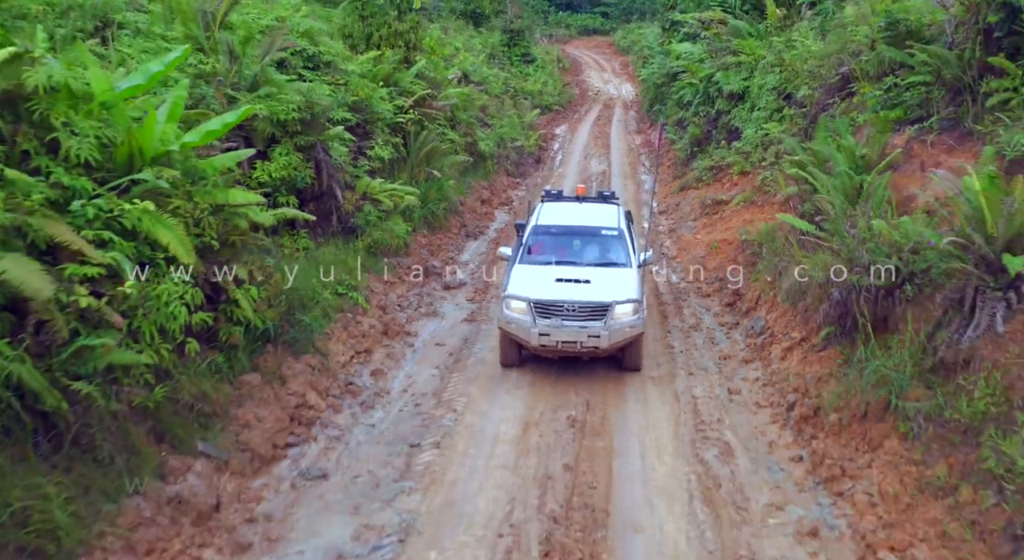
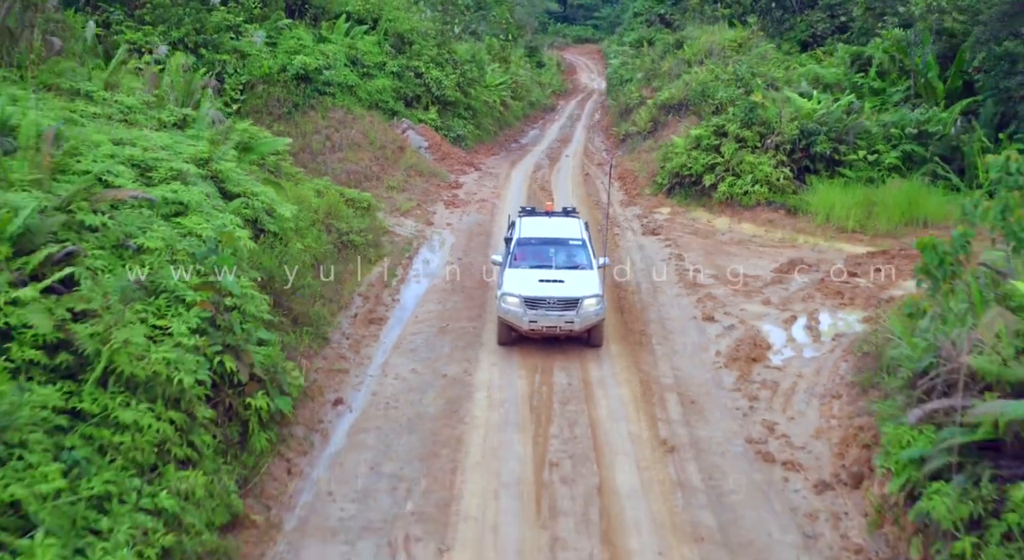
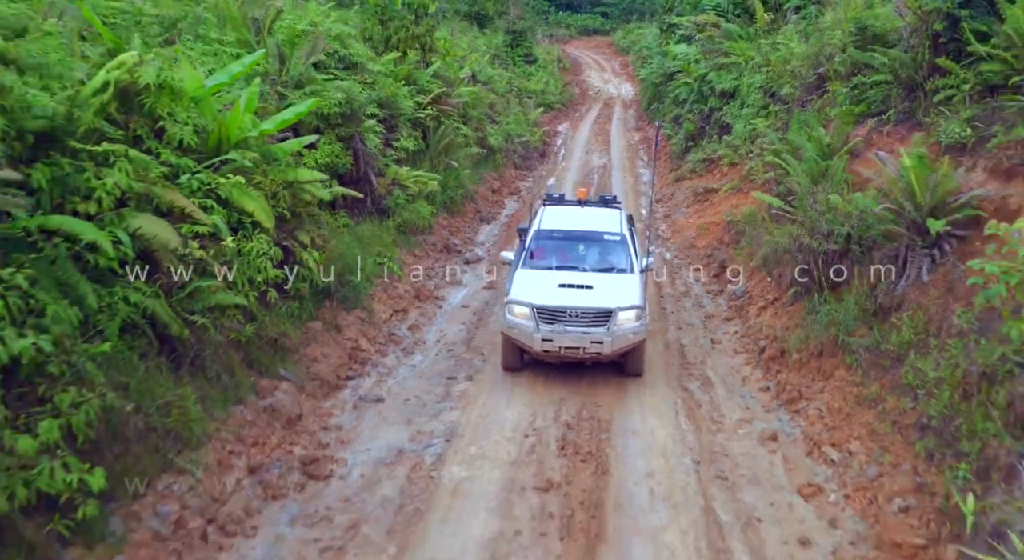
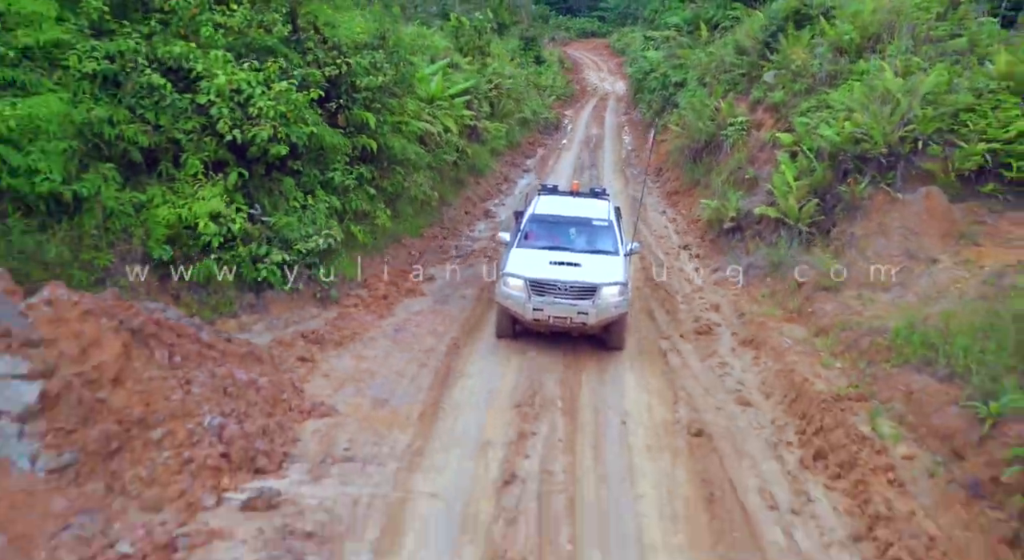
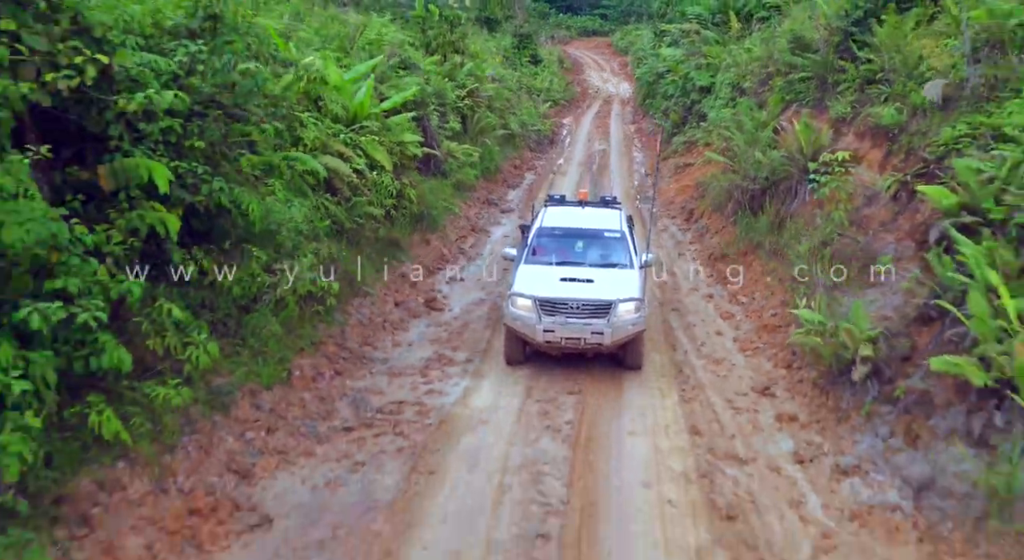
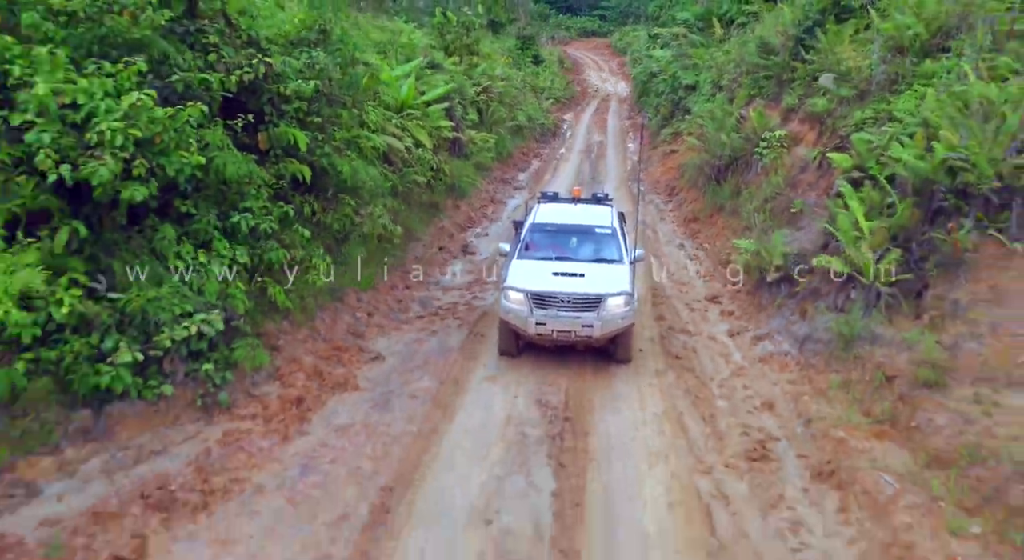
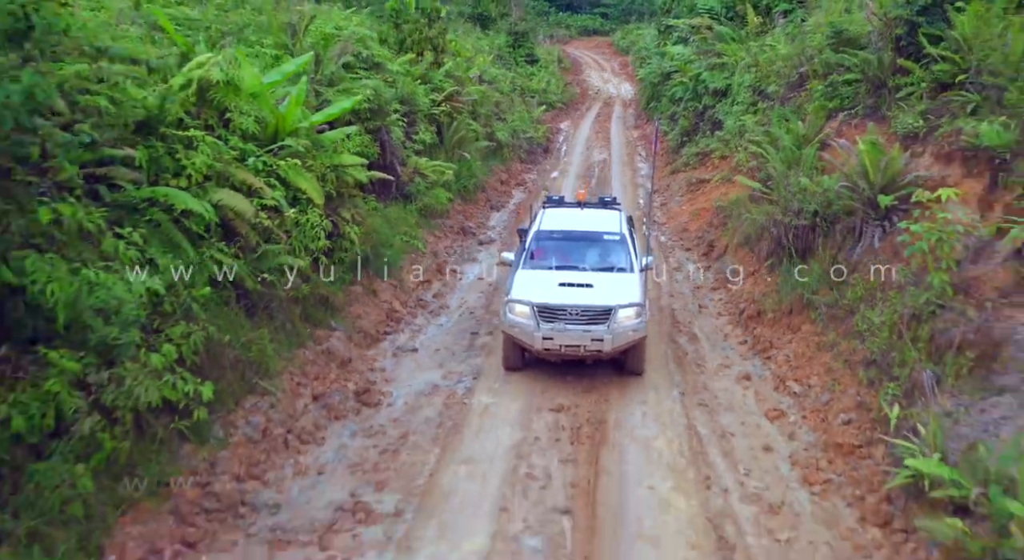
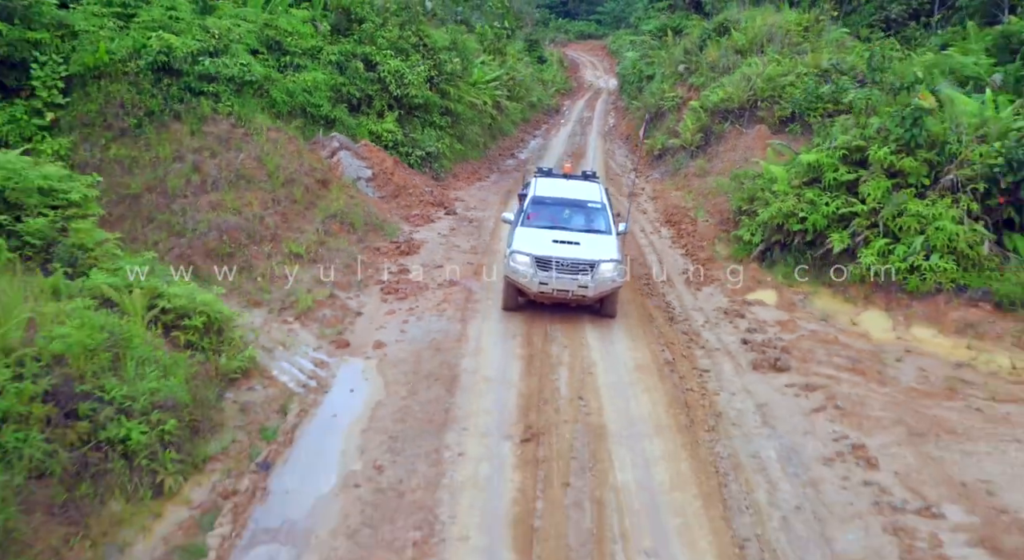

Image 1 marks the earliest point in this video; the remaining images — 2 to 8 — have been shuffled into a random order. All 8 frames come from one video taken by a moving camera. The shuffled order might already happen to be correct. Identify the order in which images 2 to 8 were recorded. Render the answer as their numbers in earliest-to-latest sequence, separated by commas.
3, 7, 5, 6, 4, 8, 2
